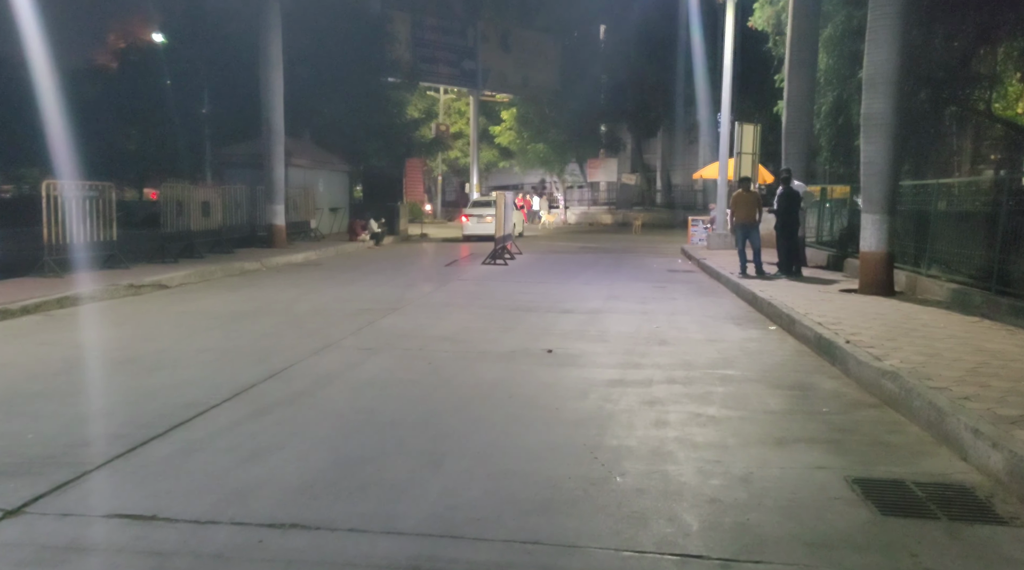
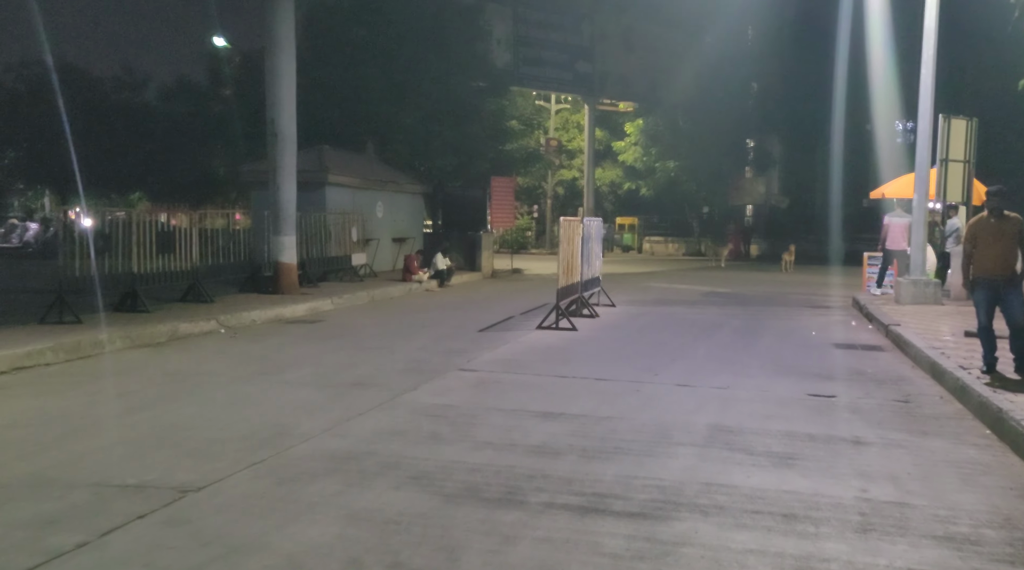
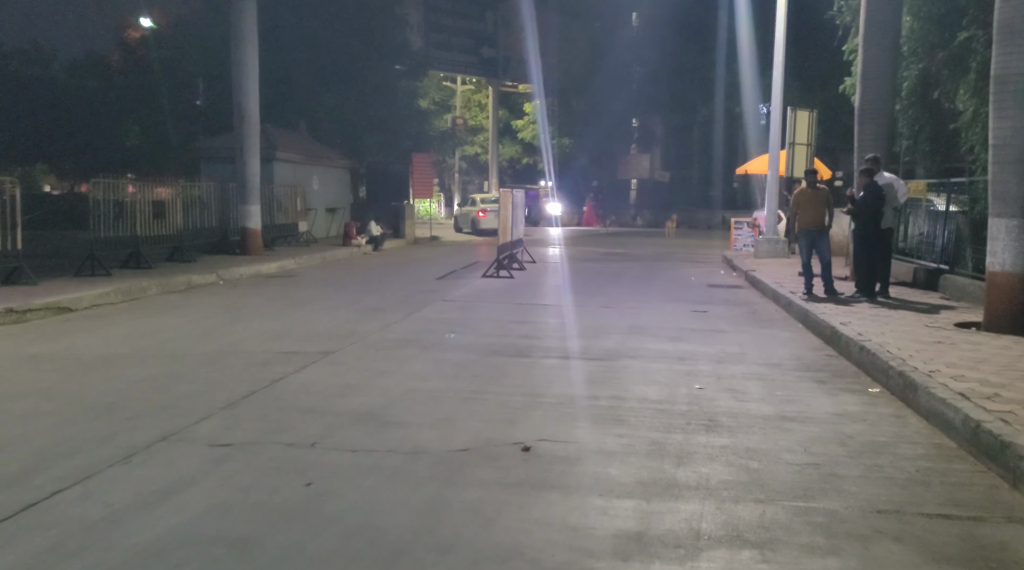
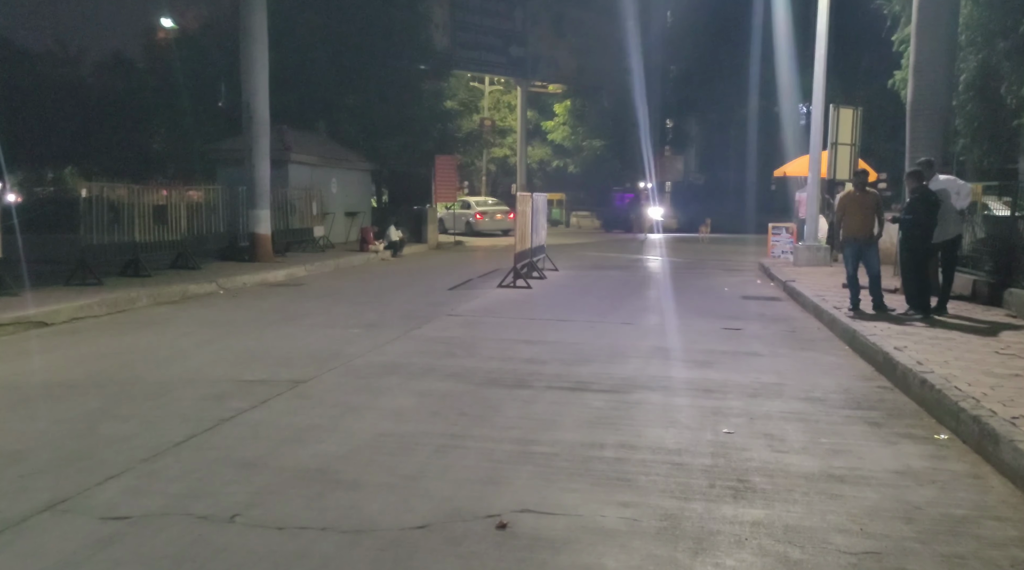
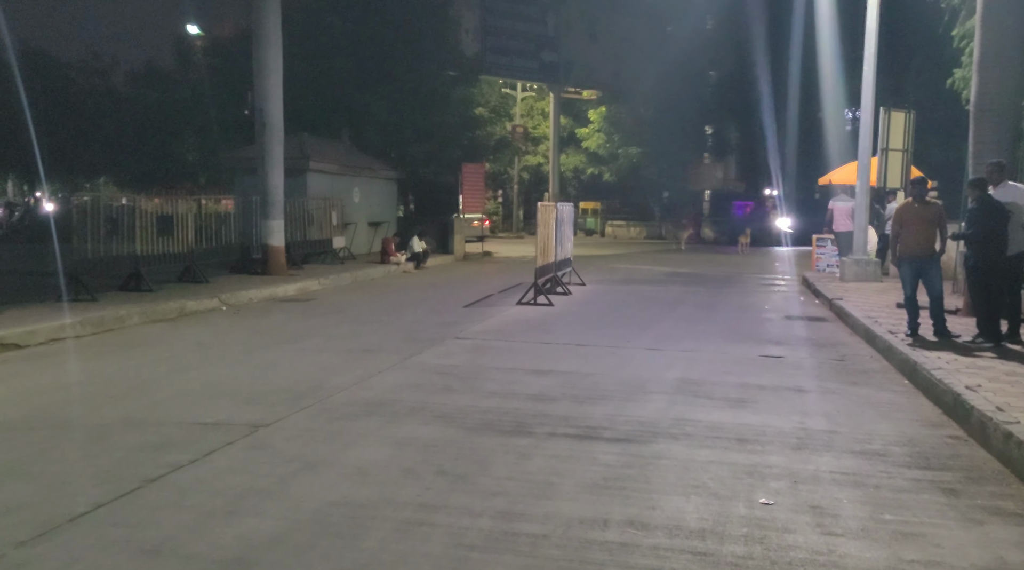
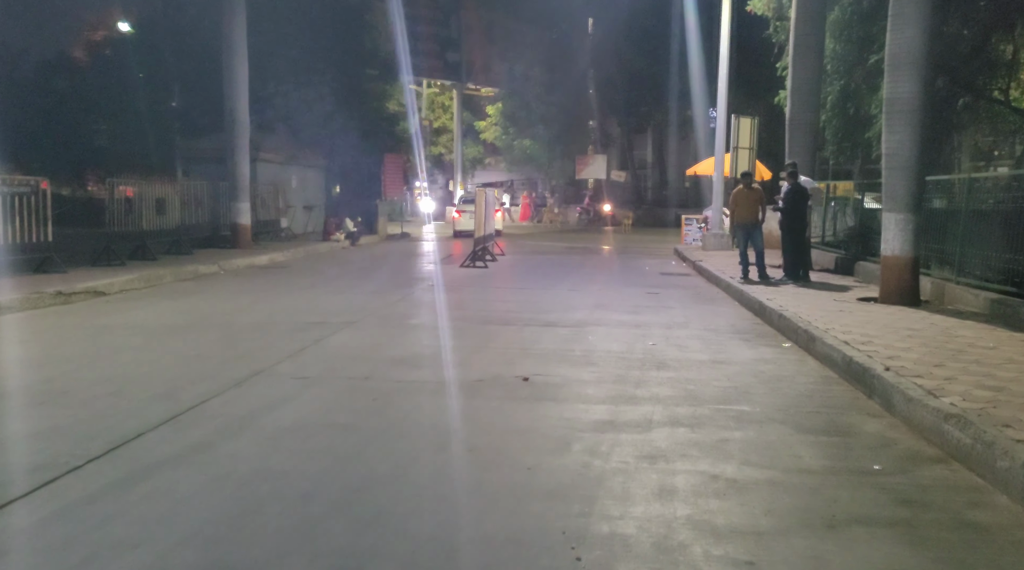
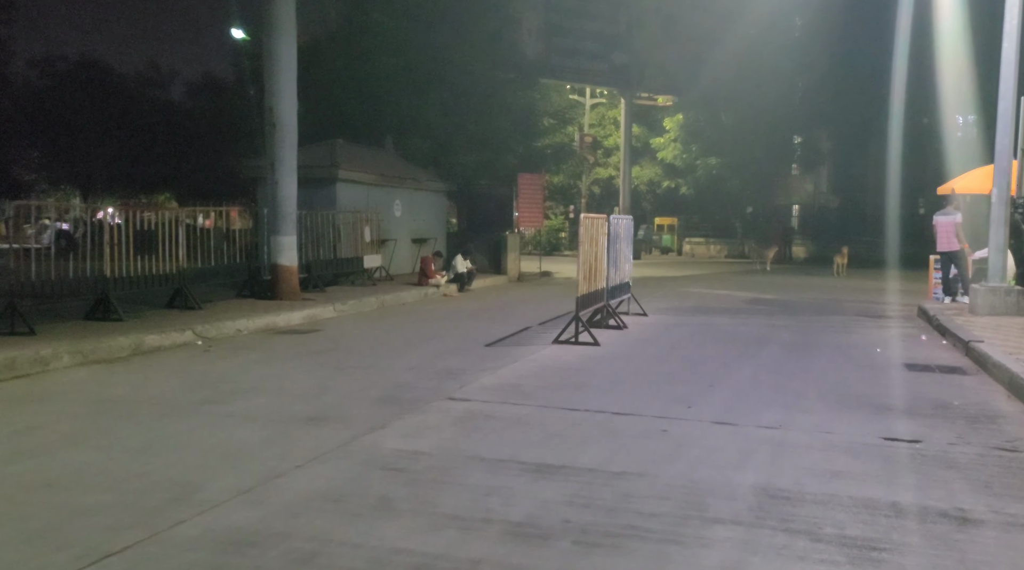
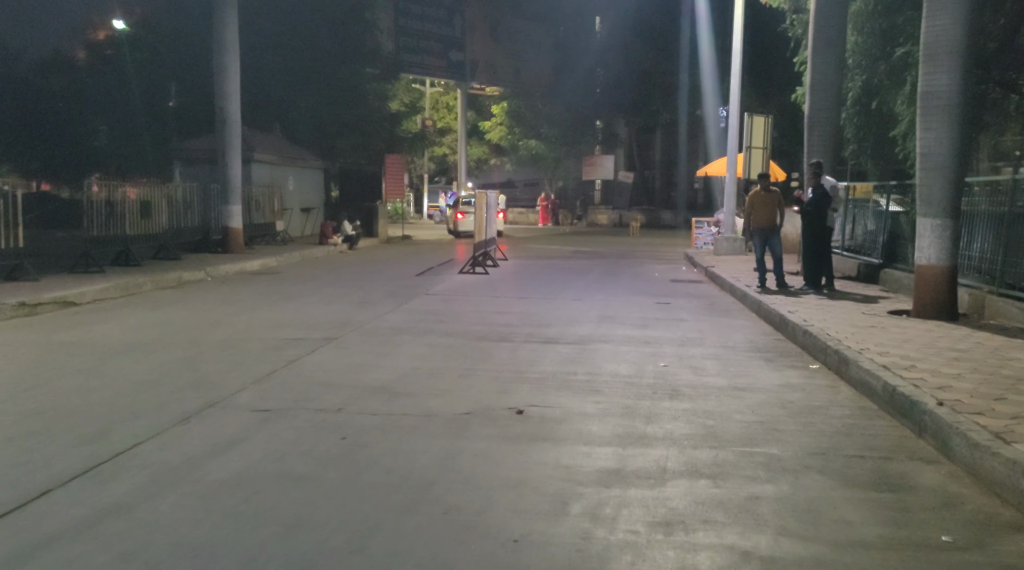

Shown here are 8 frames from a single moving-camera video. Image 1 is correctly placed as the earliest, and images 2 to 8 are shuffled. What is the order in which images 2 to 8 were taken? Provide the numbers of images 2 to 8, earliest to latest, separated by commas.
6, 8, 3, 4, 5, 2, 7
